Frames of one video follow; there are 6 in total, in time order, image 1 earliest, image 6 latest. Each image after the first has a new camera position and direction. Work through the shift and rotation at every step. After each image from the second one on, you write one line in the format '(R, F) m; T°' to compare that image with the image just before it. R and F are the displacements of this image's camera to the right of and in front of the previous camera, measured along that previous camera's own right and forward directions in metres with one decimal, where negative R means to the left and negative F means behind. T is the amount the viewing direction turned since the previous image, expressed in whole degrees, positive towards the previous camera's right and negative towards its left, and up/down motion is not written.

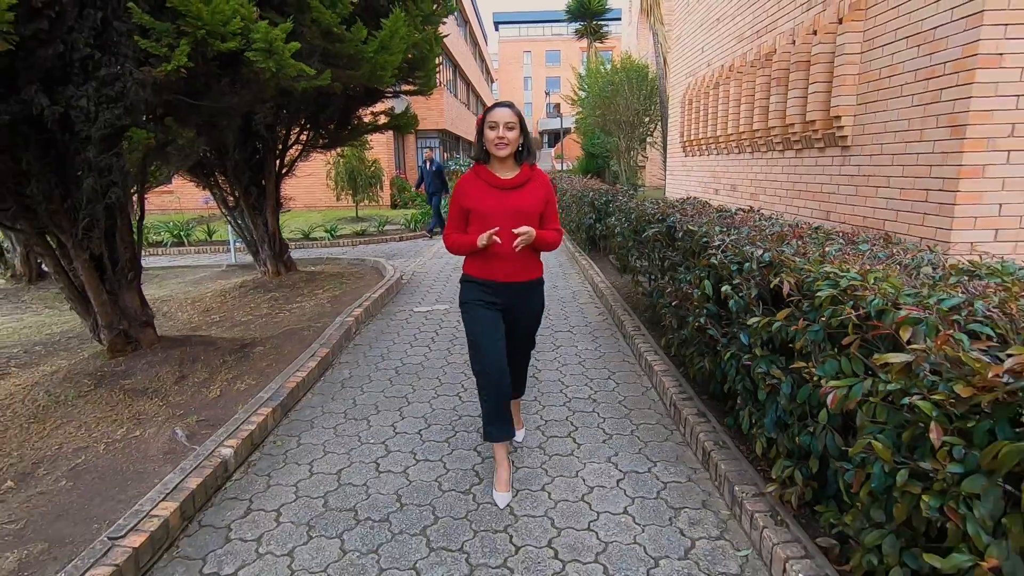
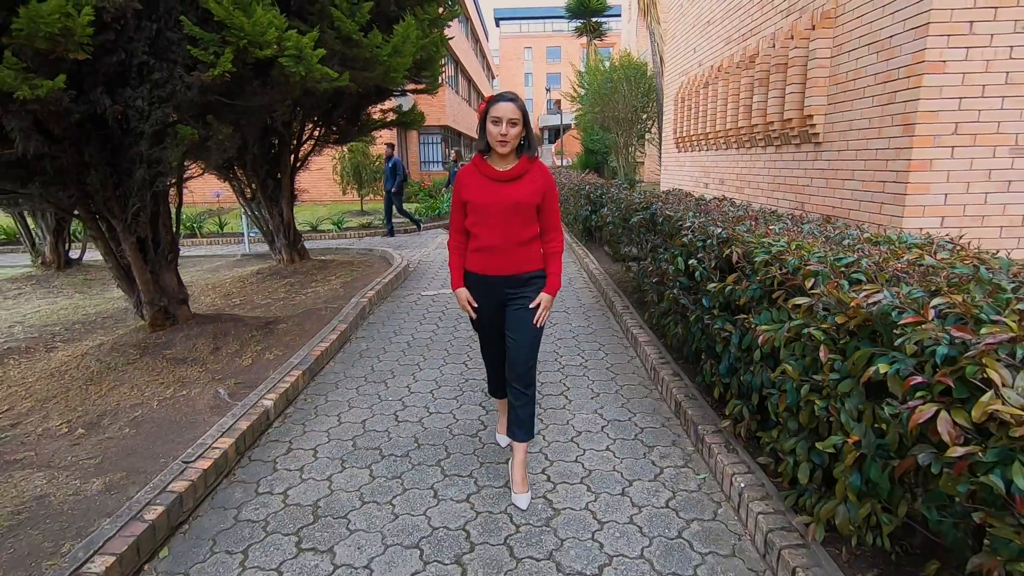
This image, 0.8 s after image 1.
(0.0, -0.5) m; 0°
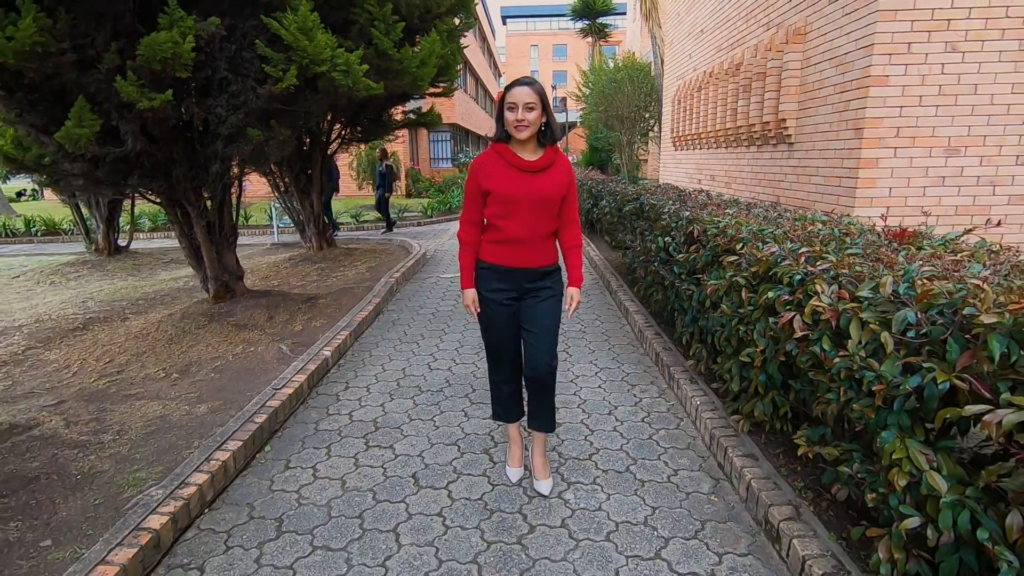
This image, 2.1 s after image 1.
(-0.1, -0.8) m; -1°
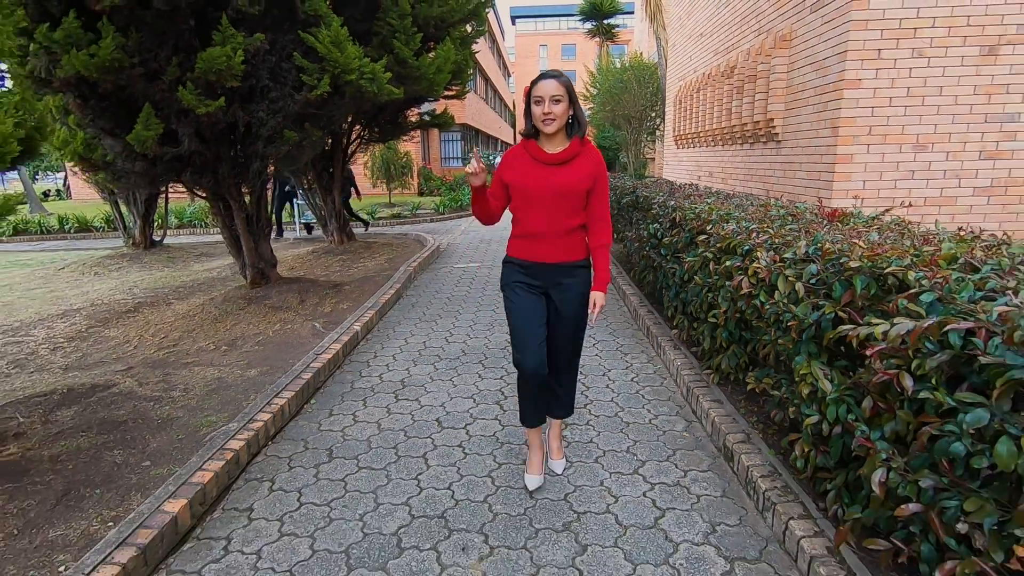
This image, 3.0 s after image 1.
(0.0, -0.6) m; -1°
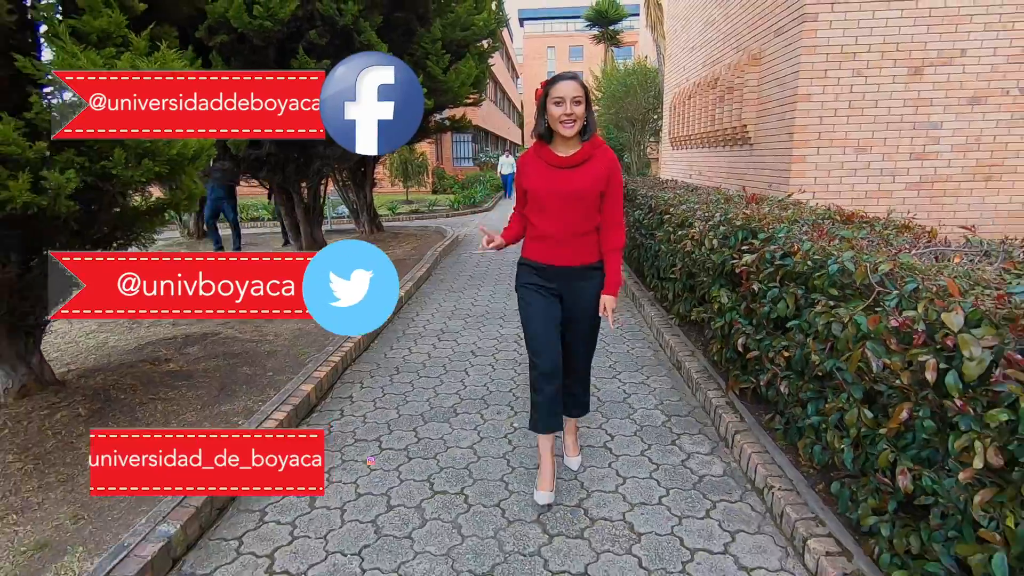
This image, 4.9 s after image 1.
(-0.1, -1.2) m; -1°
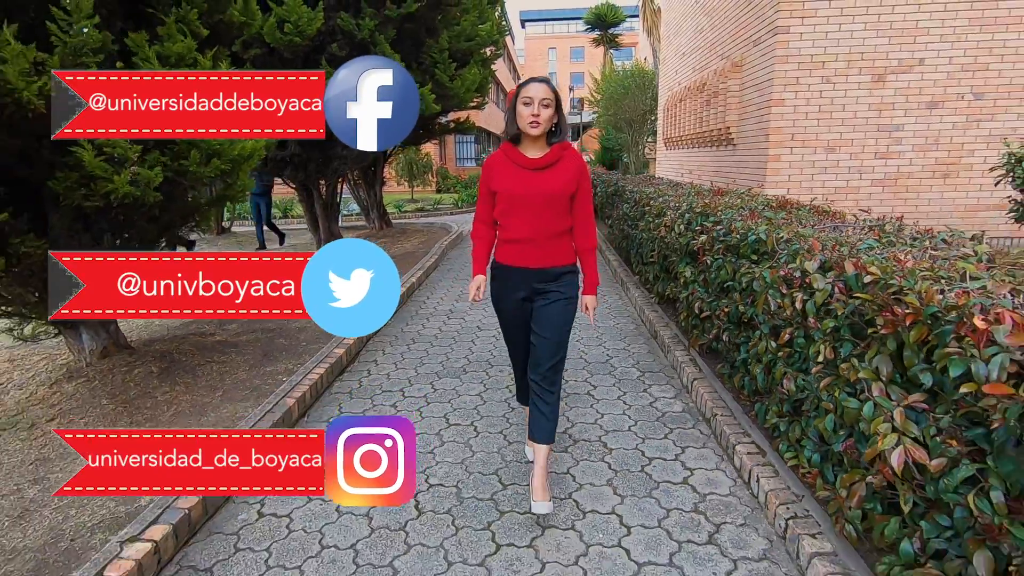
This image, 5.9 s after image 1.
(0.0, -0.7) m; 0°
